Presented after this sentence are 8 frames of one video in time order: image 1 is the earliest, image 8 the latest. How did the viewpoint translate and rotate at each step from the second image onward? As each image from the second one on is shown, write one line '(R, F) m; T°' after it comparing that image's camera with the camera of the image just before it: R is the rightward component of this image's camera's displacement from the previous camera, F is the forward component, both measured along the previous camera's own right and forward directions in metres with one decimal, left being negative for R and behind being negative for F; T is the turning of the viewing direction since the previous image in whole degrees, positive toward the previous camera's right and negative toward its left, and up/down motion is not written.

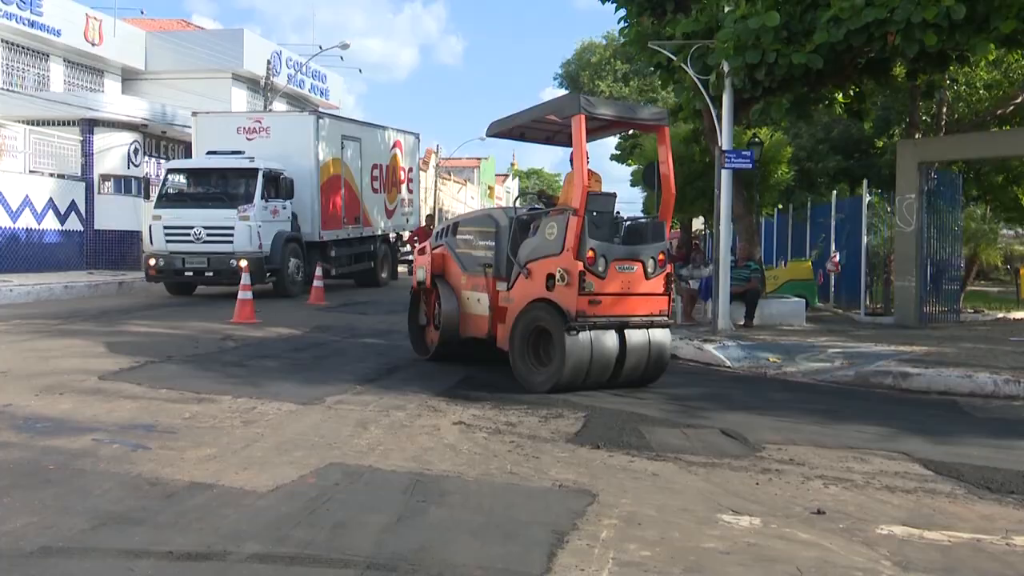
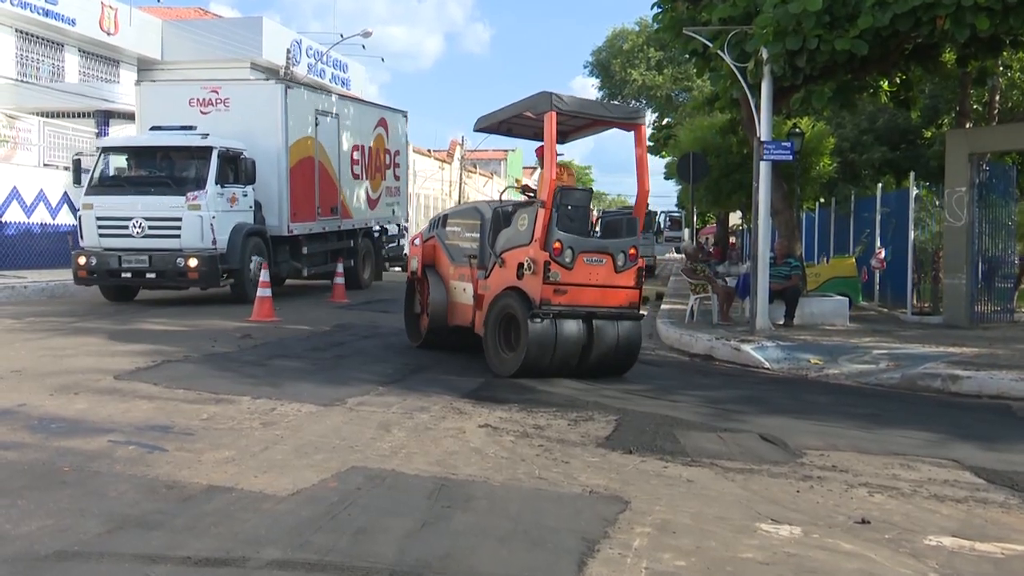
(+0.1, +0.3) m; -2°
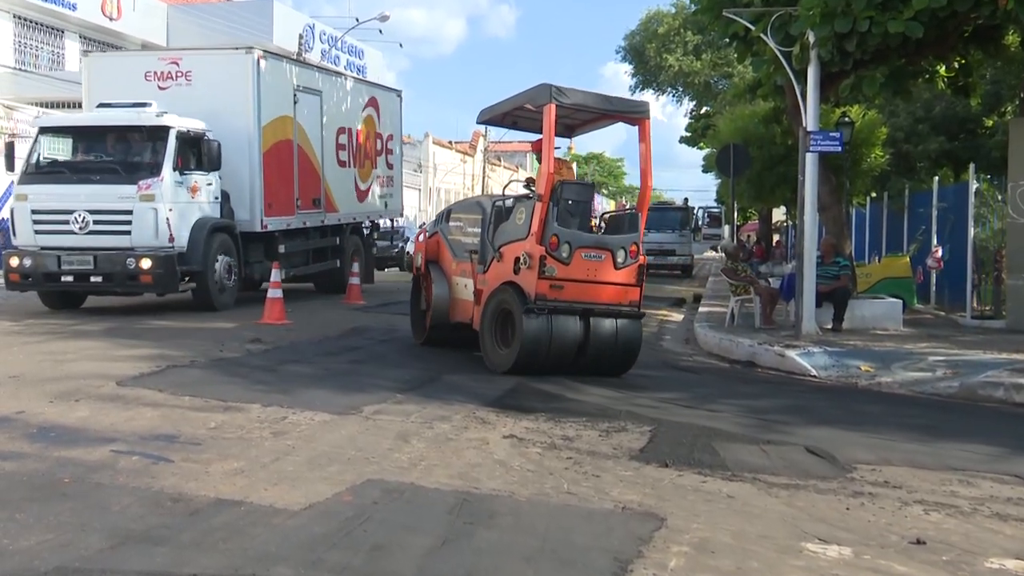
(+0.1, +0.5) m; -2°
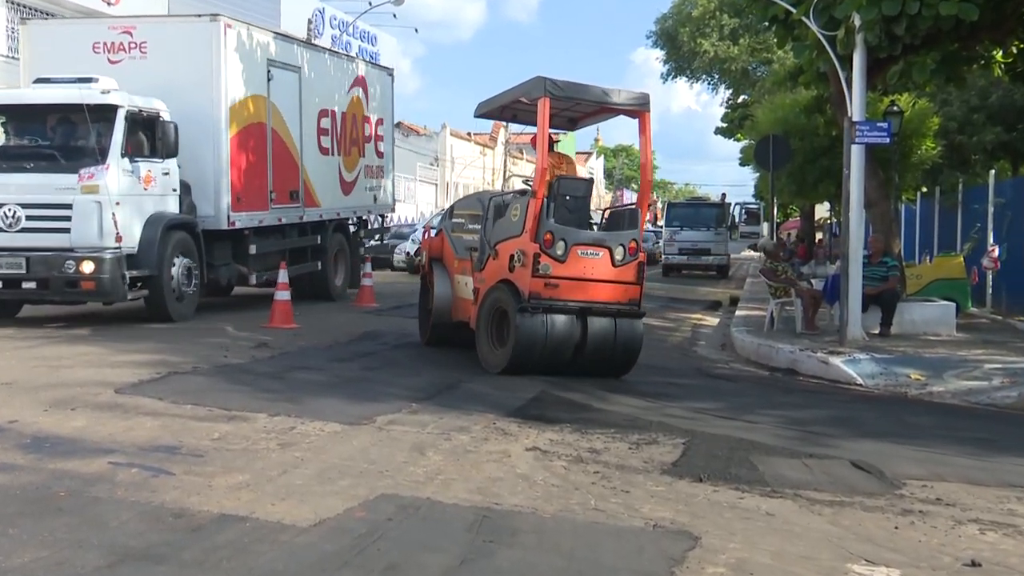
(0.0, +0.5) m; -1°
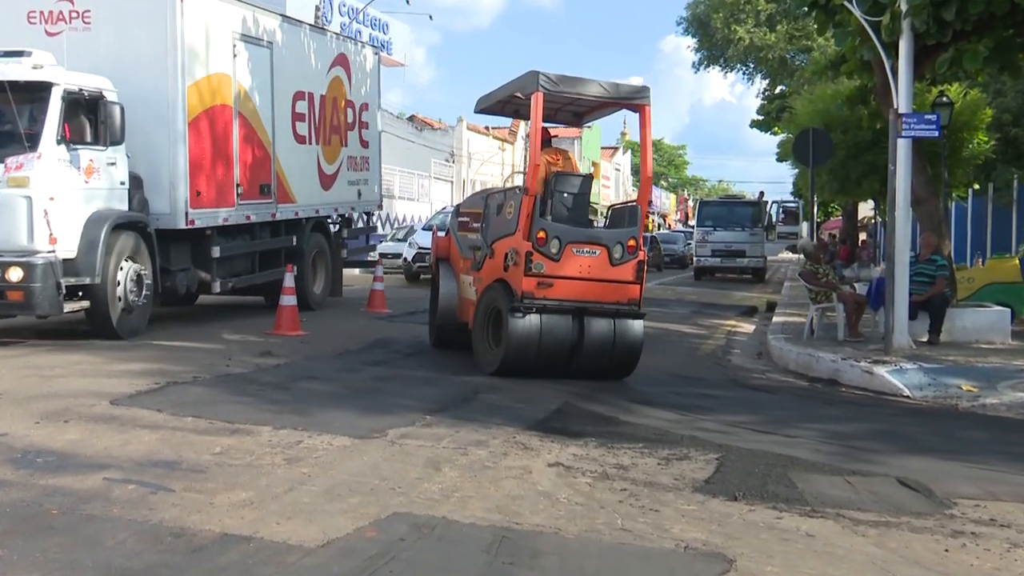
(0.0, +0.5) m; -1°
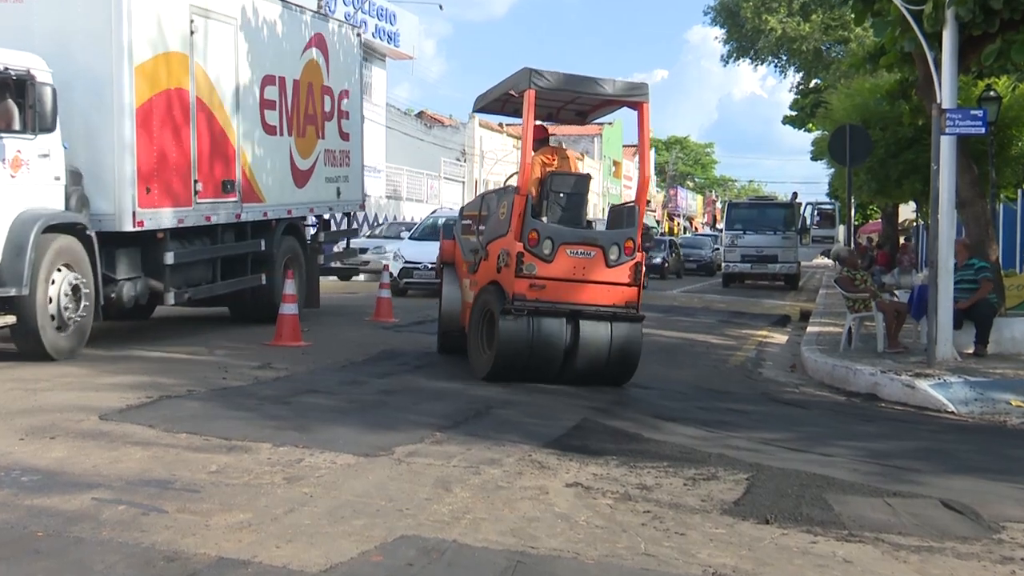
(0.0, +0.4) m; -1°
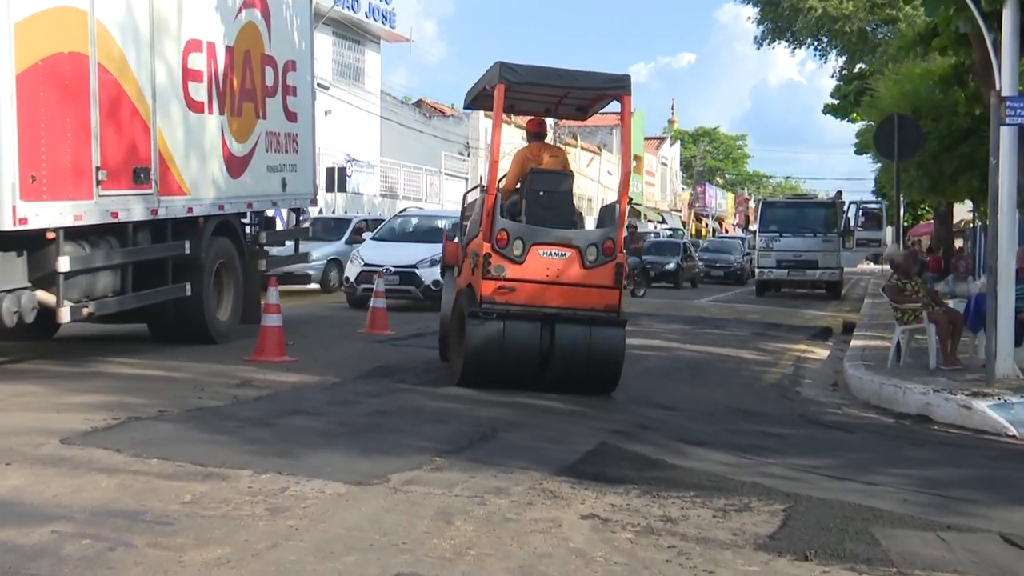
(0.0, +0.7) m; 0°
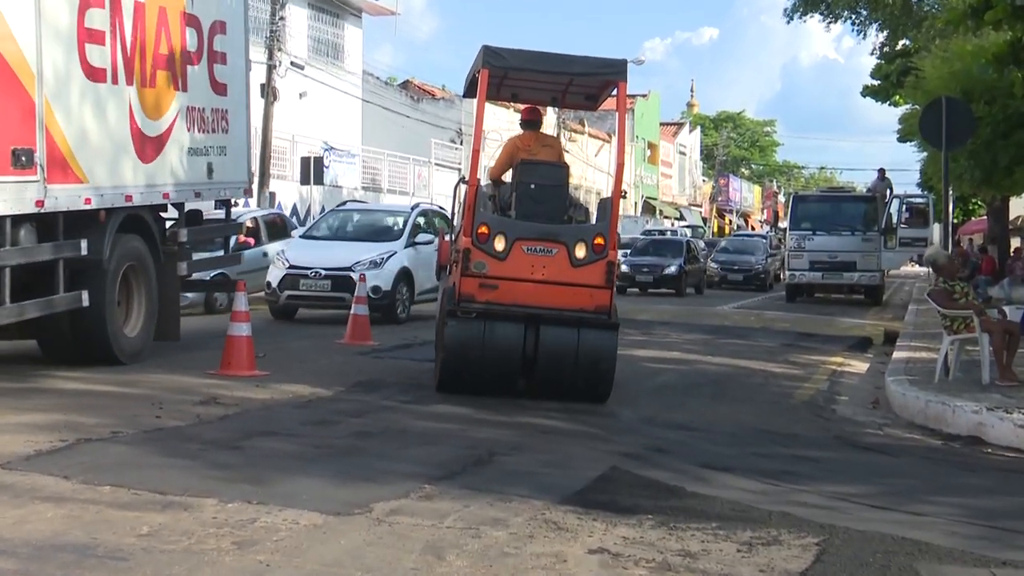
(0.0, +0.7) m; 0°
